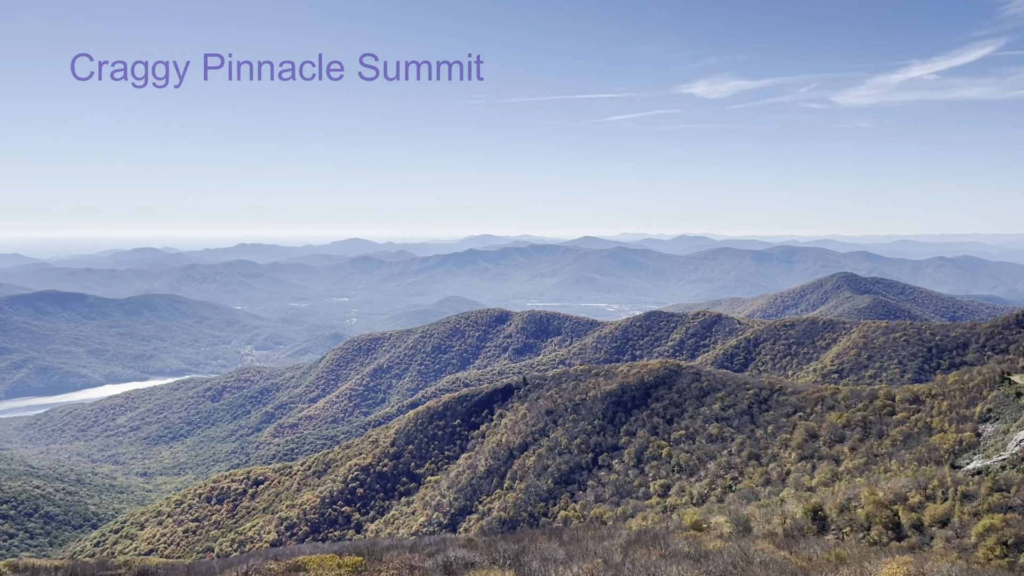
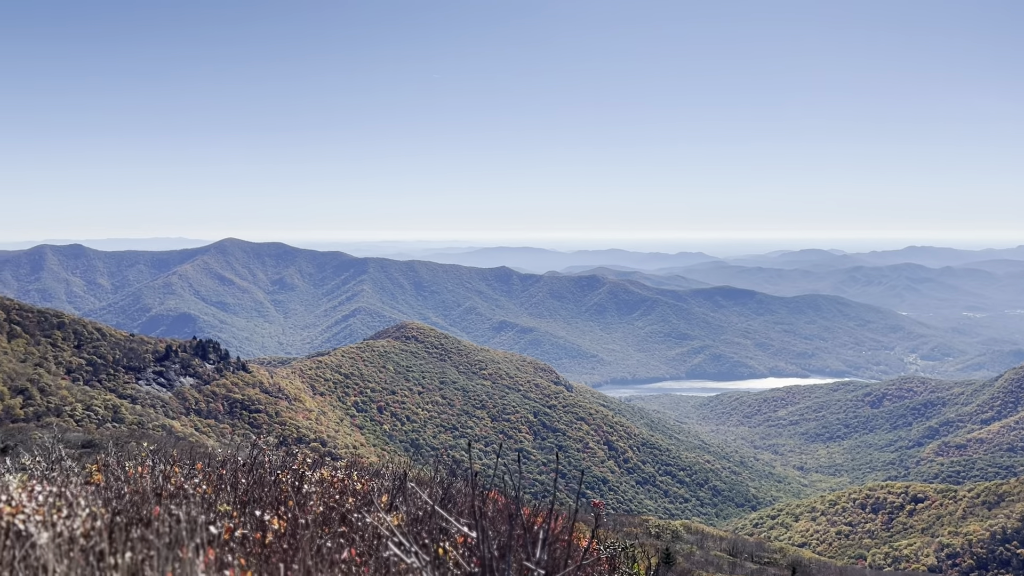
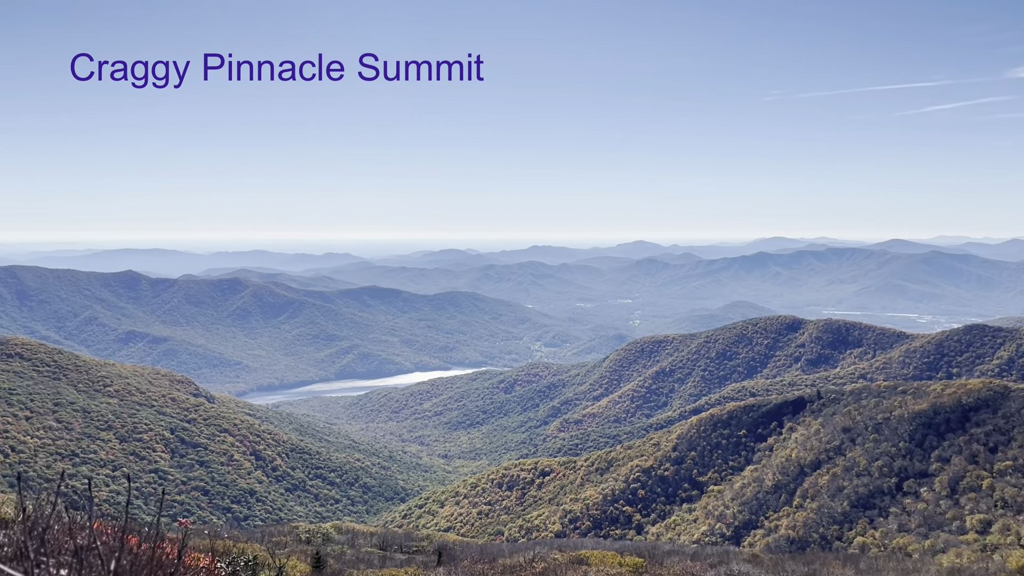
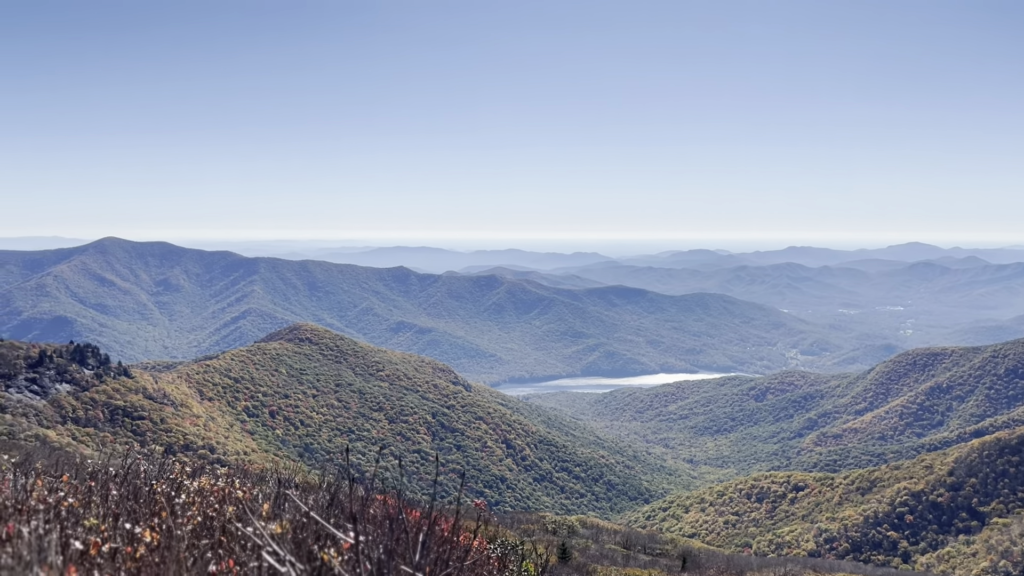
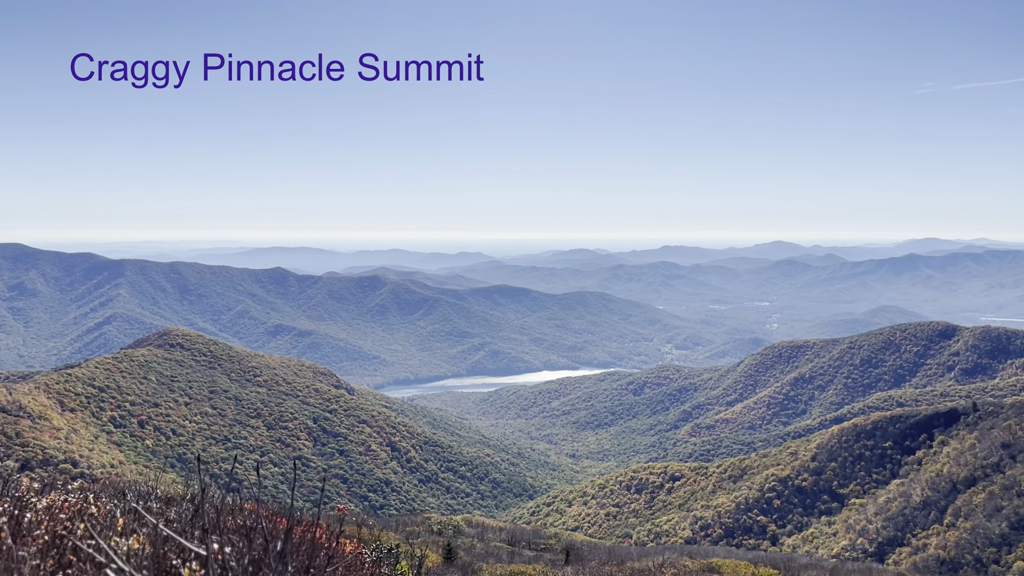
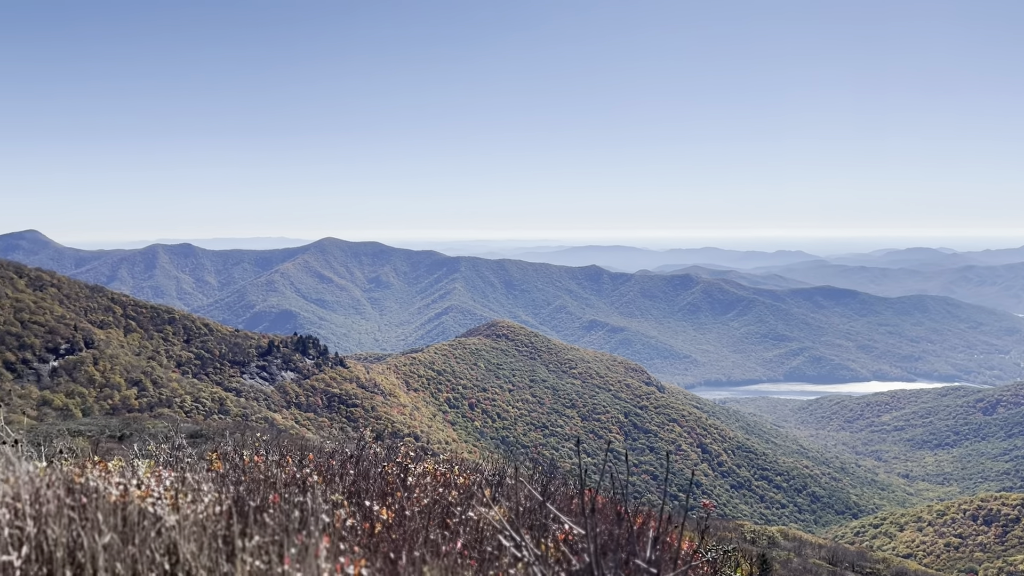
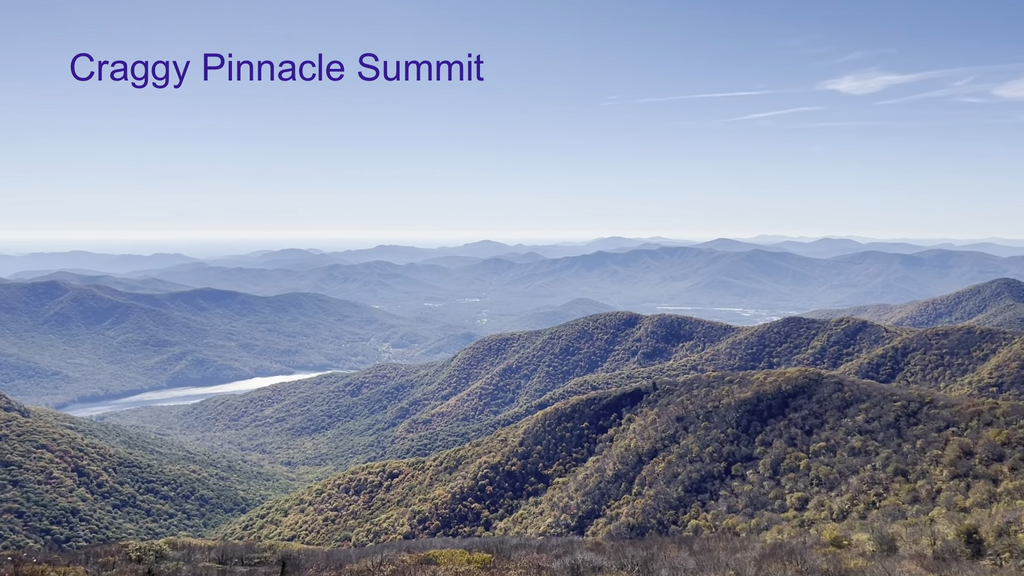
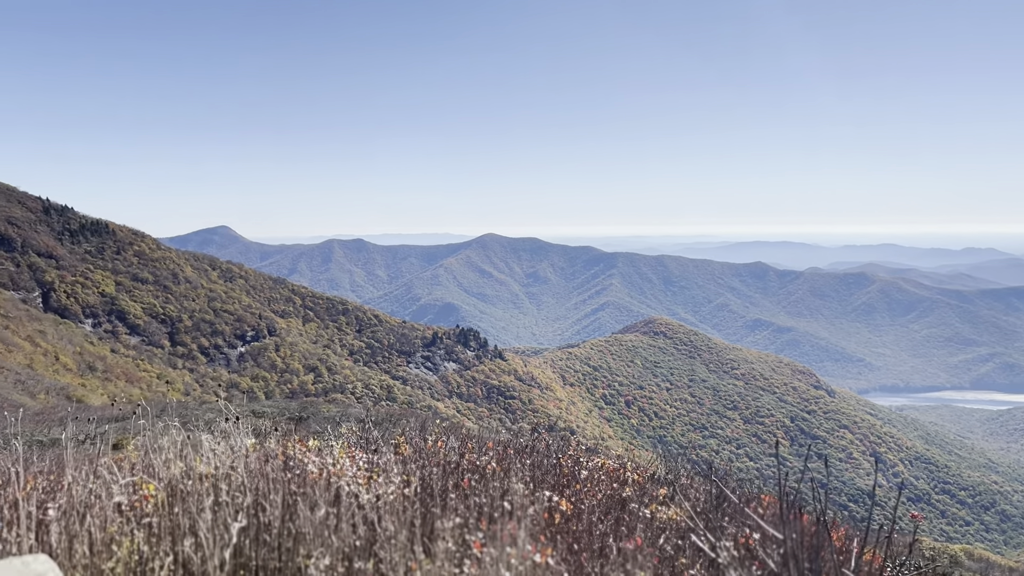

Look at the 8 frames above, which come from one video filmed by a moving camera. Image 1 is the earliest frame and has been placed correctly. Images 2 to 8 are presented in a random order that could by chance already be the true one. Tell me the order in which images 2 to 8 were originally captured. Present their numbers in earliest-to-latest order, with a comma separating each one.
7, 3, 5, 4, 2, 6, 8
